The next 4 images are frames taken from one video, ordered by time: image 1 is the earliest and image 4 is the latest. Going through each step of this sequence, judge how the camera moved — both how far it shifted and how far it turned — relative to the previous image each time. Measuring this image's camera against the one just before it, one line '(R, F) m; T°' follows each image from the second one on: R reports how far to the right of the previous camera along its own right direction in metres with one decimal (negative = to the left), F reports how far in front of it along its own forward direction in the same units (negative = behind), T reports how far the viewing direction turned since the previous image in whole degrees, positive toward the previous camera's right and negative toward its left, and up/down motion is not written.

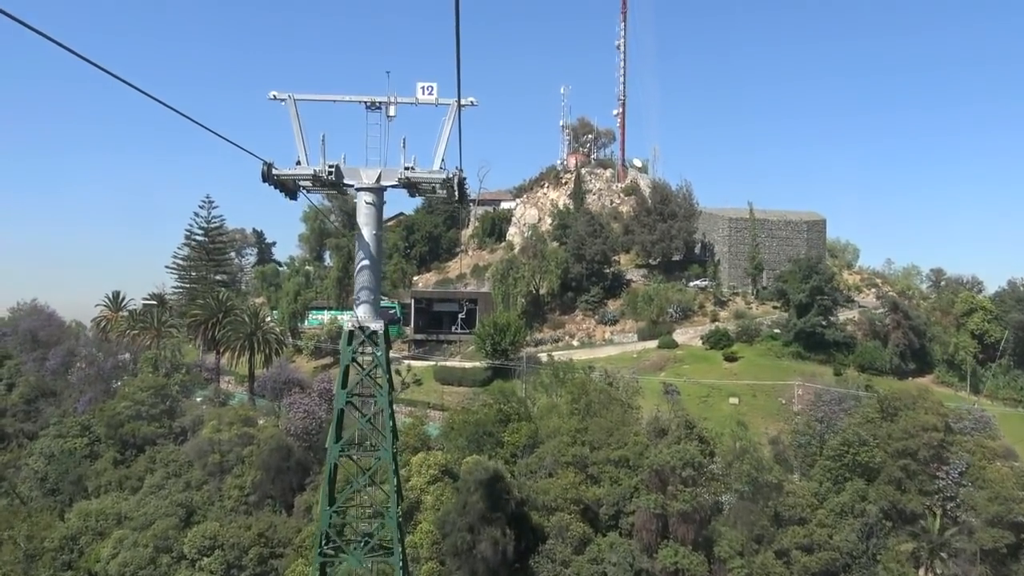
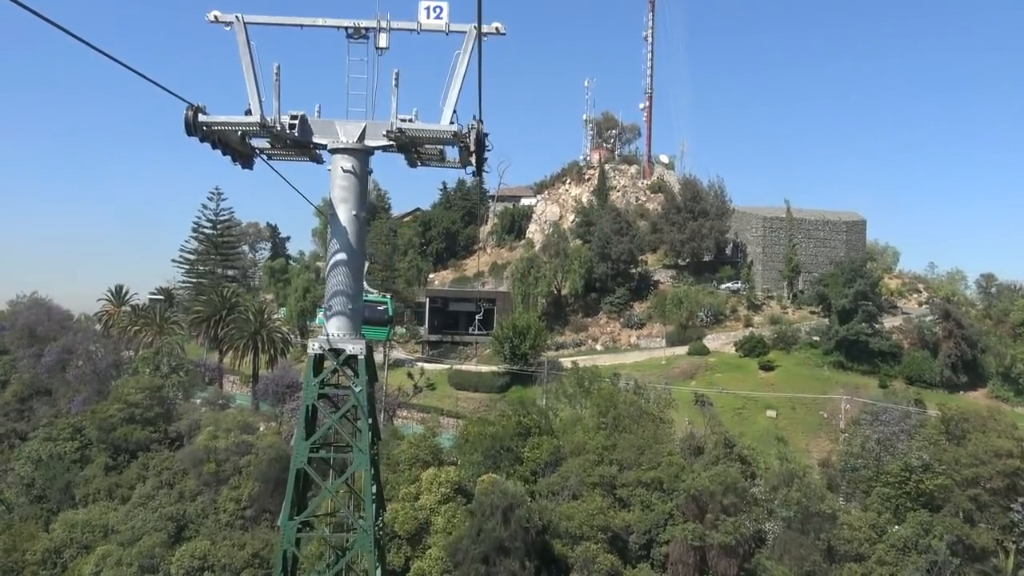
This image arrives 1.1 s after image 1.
(-0.1, +2.2) m; -1°
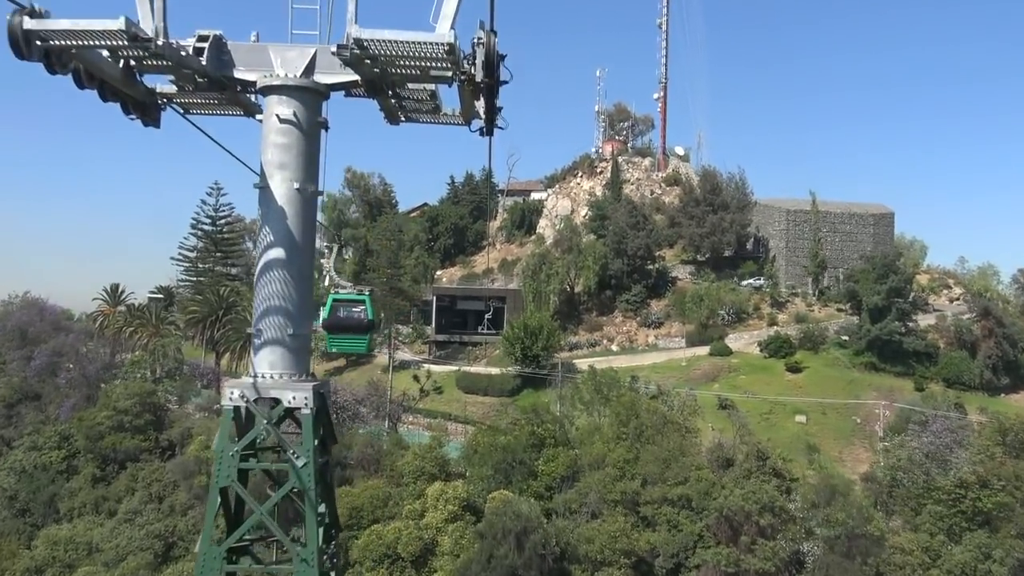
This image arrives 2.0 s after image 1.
(-0.1, +1.8) m; -1°
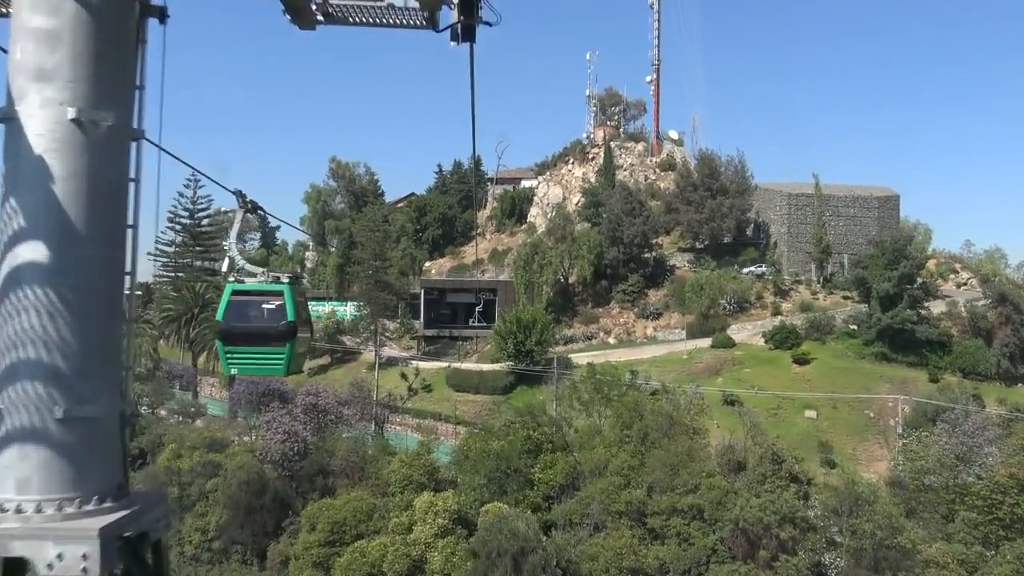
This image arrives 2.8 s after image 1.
(0.0, +1.6) m; +1°
